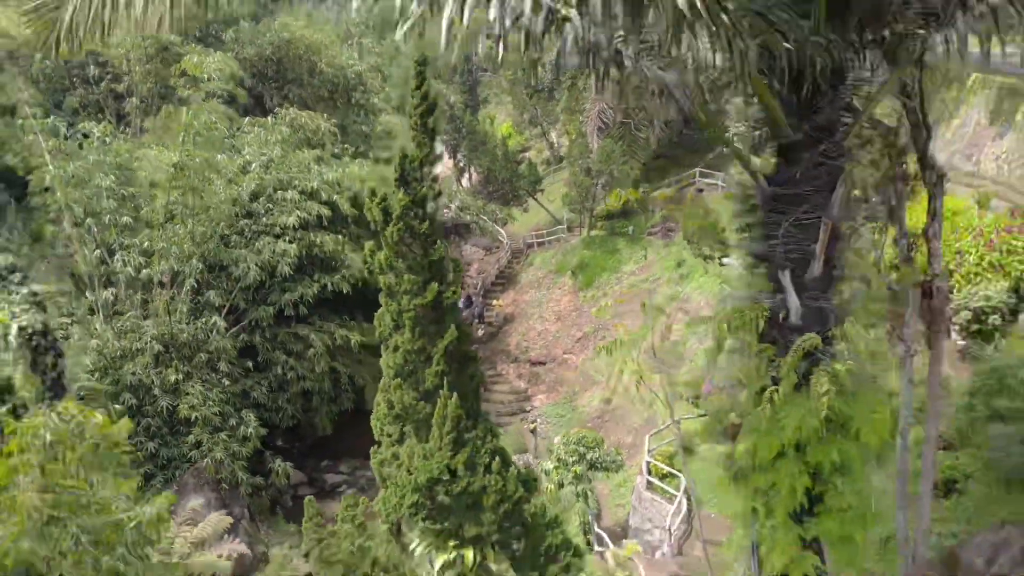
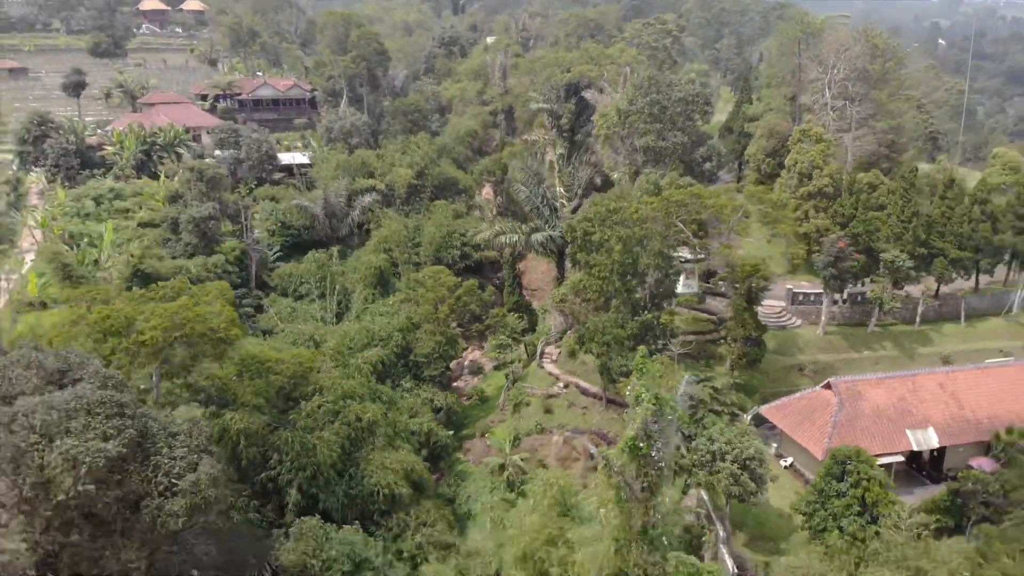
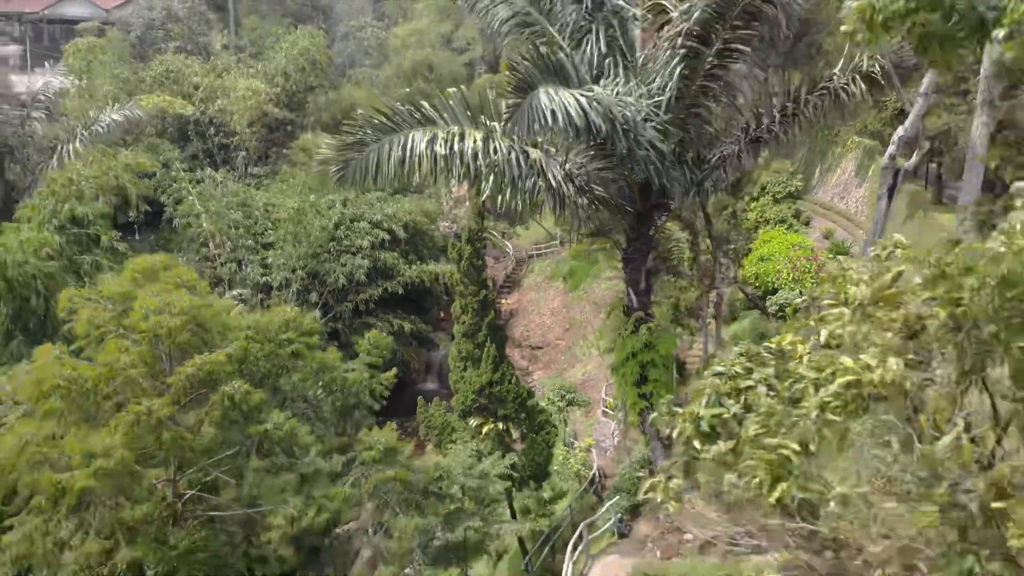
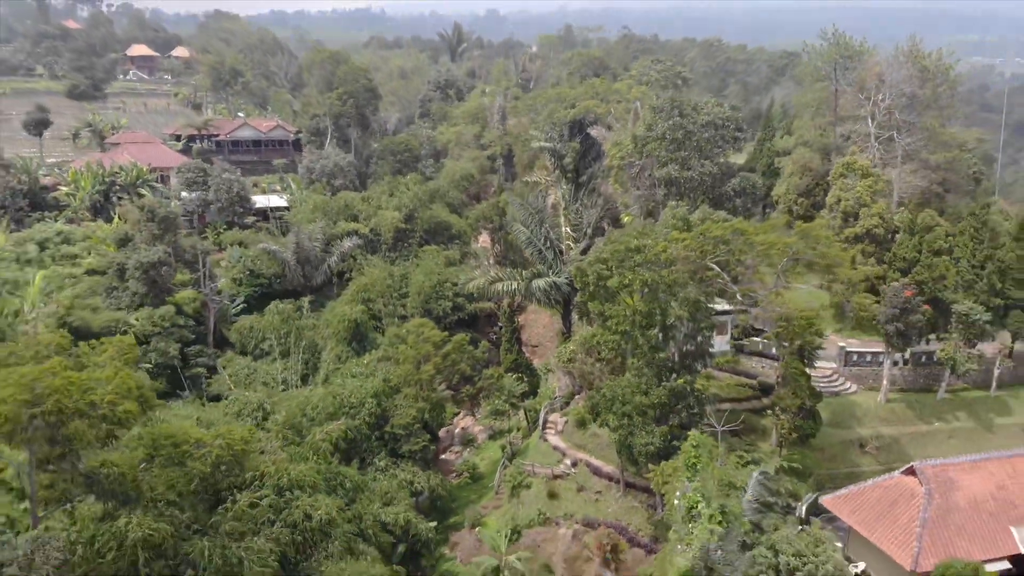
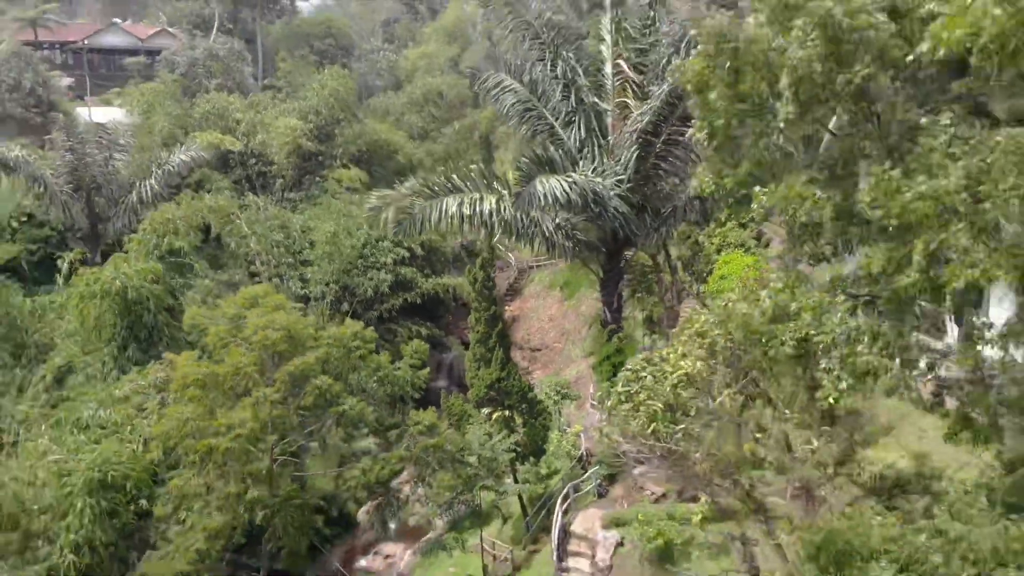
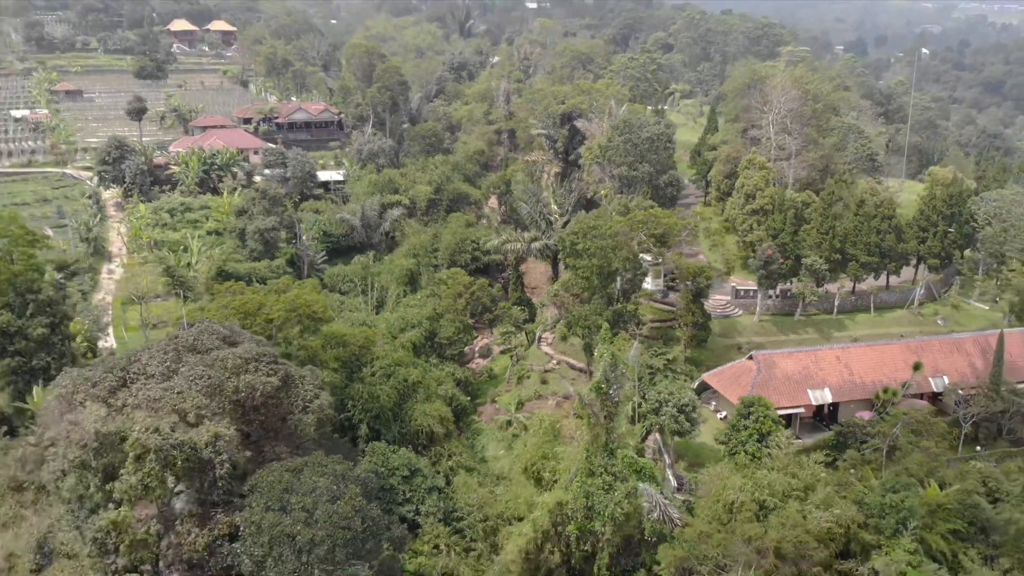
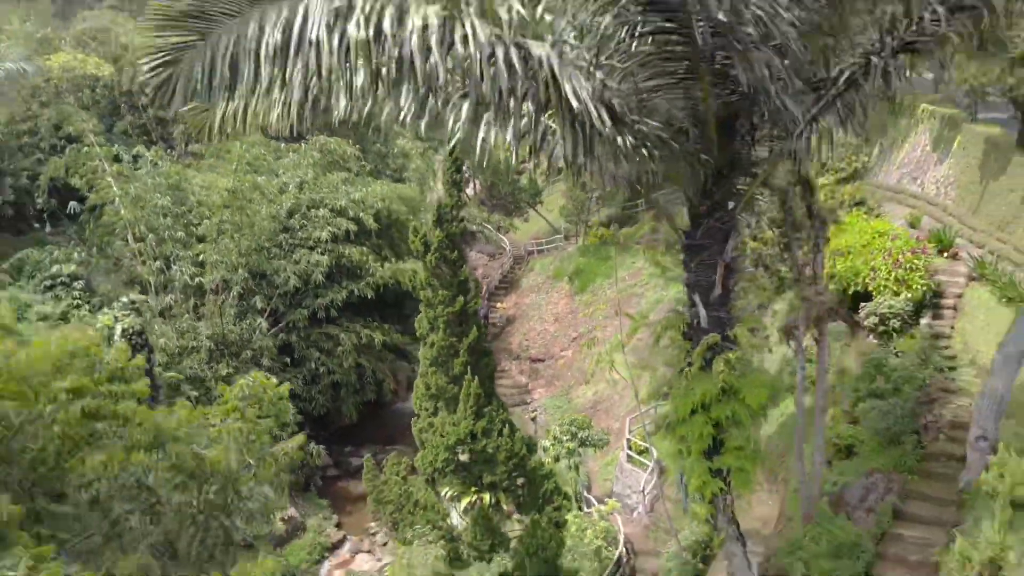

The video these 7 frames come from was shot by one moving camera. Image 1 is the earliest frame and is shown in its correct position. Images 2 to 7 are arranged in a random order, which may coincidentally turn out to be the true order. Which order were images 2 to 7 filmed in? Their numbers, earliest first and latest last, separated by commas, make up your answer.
7, 3, 5, 4, 2, 6
